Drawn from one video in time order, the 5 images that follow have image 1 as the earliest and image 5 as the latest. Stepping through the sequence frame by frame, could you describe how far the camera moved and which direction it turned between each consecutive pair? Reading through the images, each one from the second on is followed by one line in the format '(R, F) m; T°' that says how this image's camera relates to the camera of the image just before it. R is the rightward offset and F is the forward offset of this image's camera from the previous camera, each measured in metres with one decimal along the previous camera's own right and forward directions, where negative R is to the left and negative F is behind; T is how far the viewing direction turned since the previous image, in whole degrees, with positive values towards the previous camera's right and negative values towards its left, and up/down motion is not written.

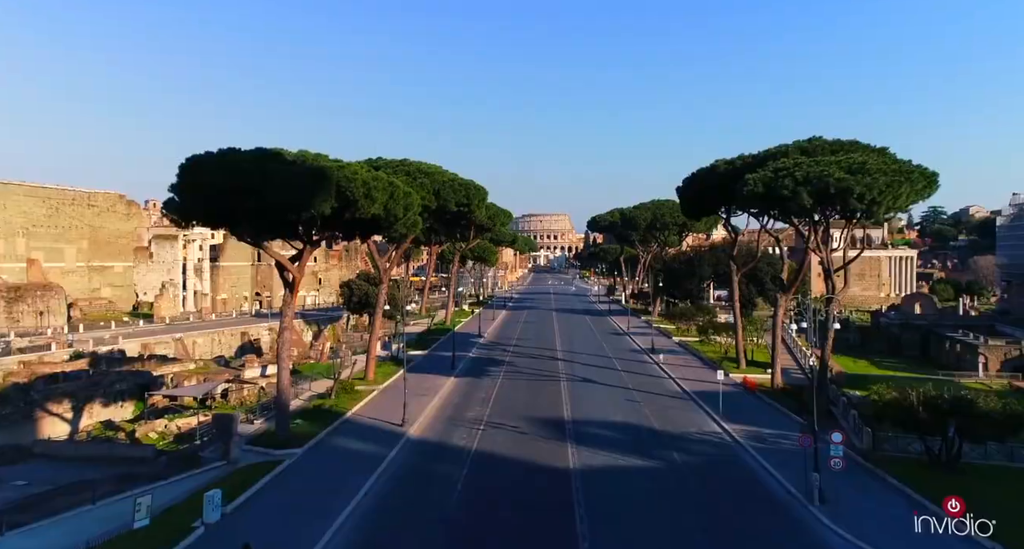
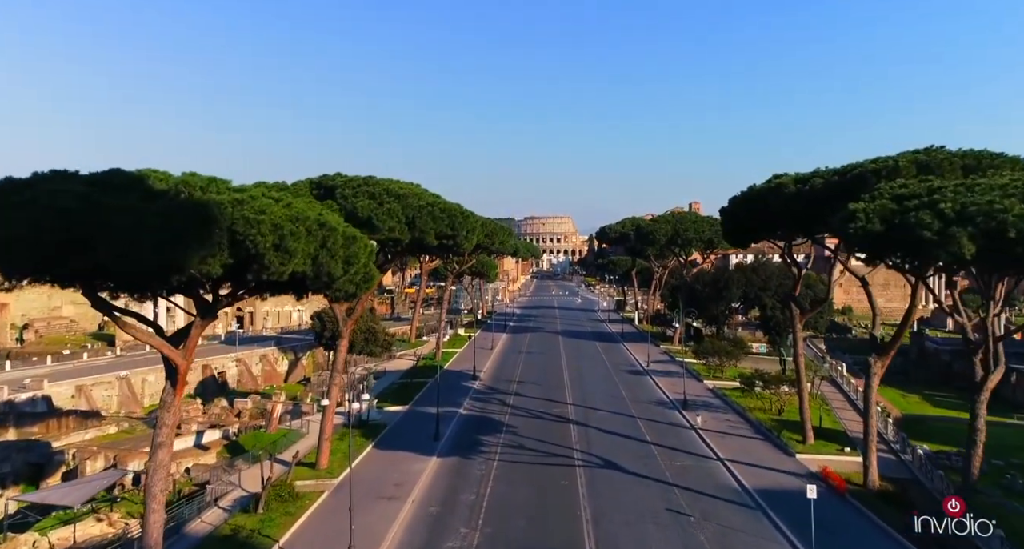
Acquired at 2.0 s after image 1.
(+0.1, +6.6) m; 0°
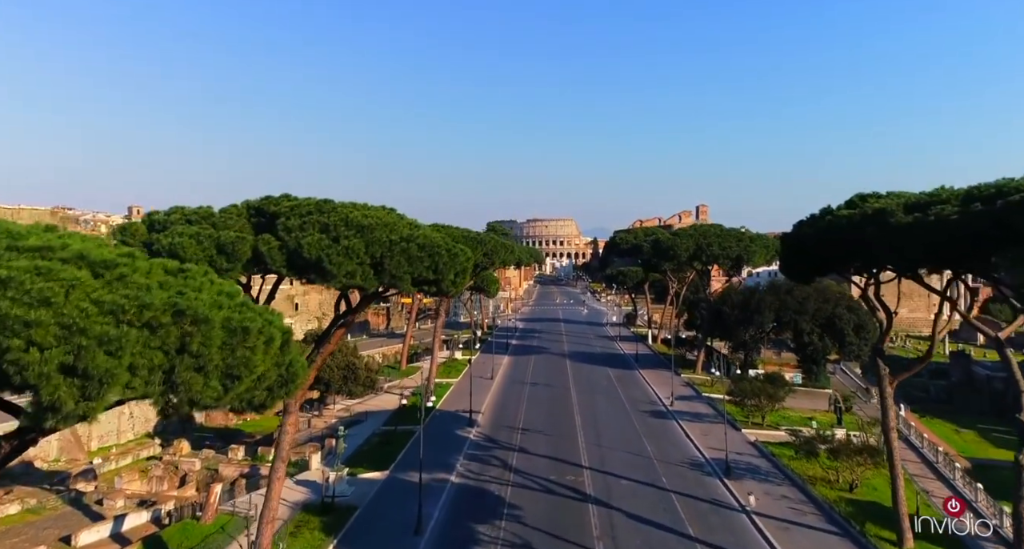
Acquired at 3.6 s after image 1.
(0.0, +5.3) m; 0°
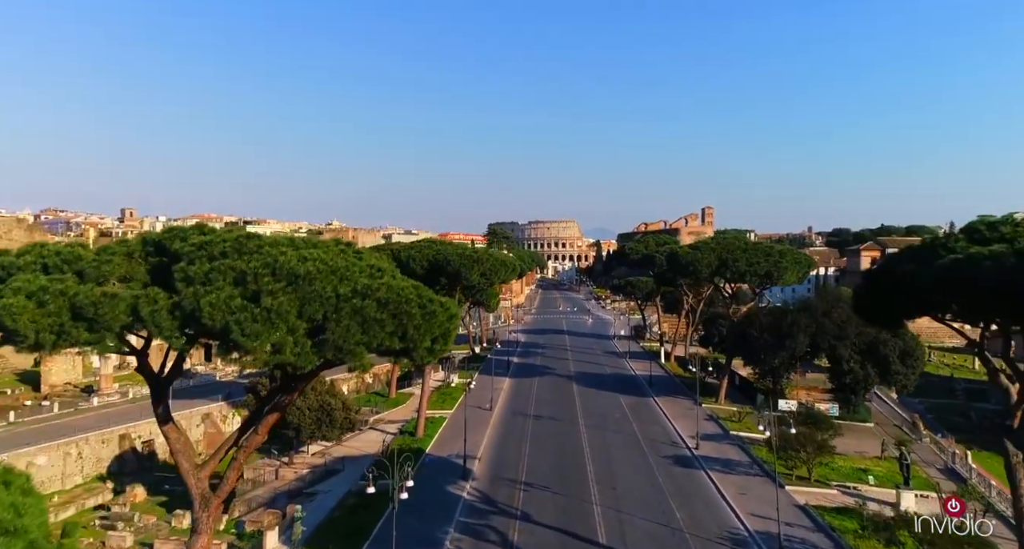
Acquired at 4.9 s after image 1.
(0.0, +4.6) m; 0°
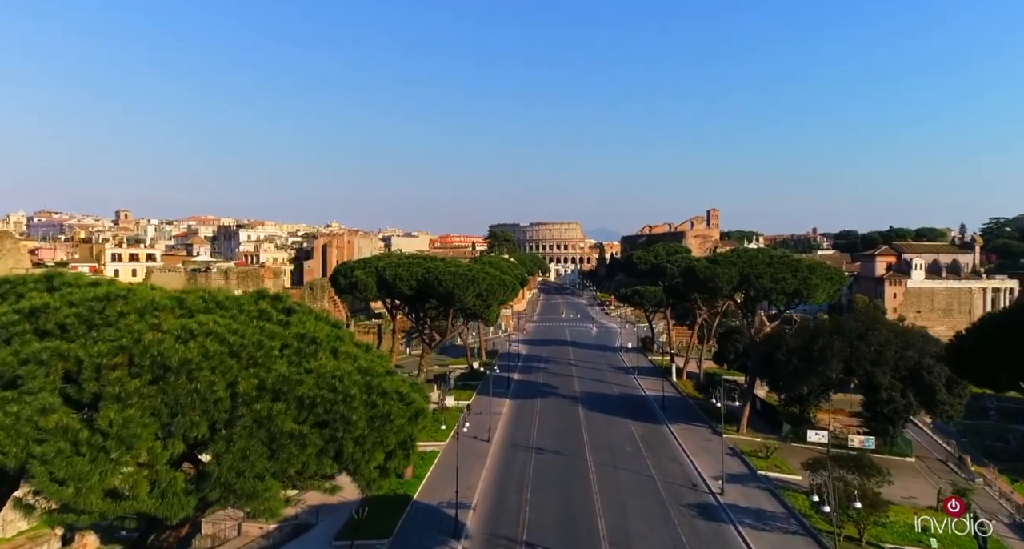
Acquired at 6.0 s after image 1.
(+0.1, +3.7) m; 0°
